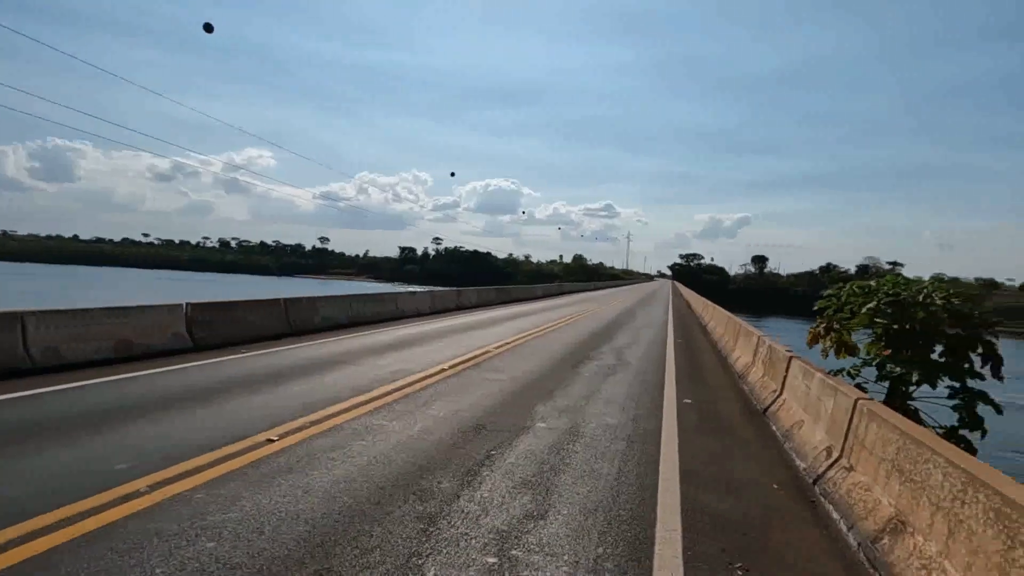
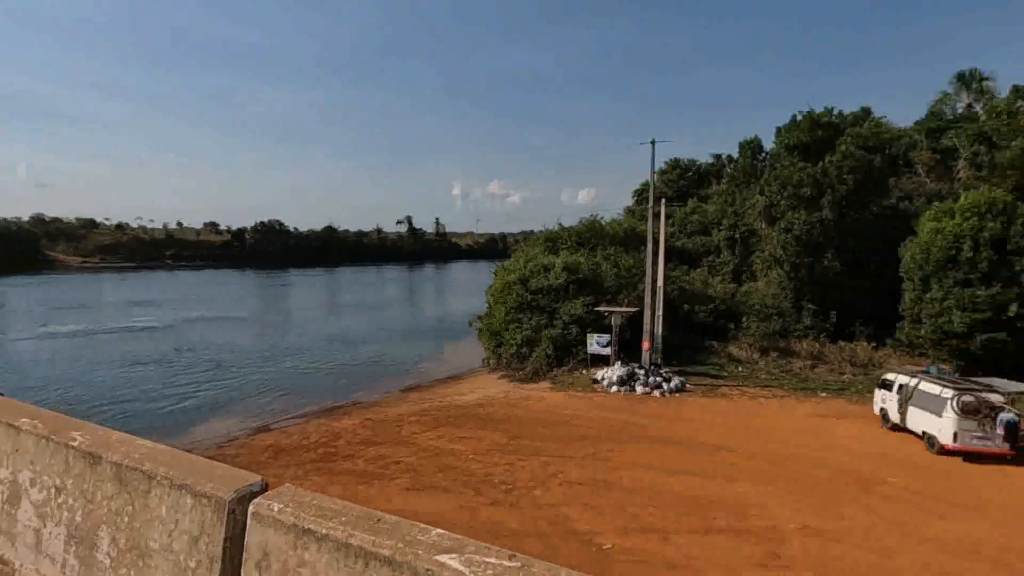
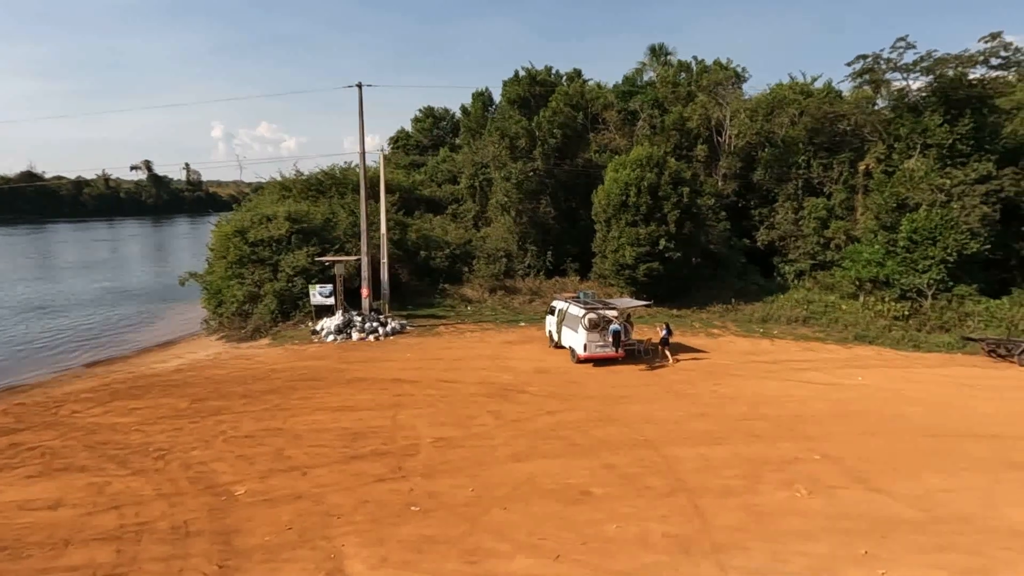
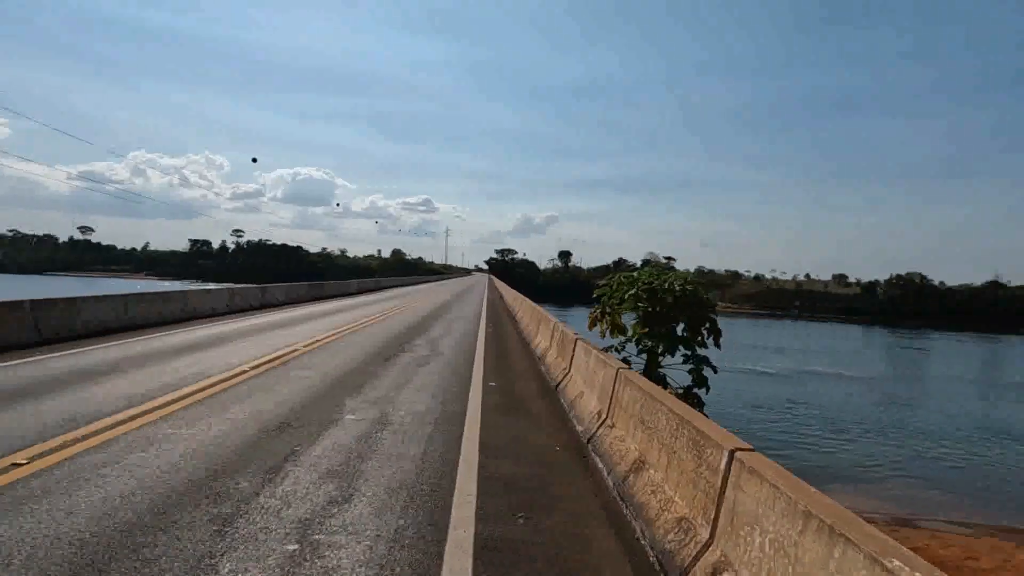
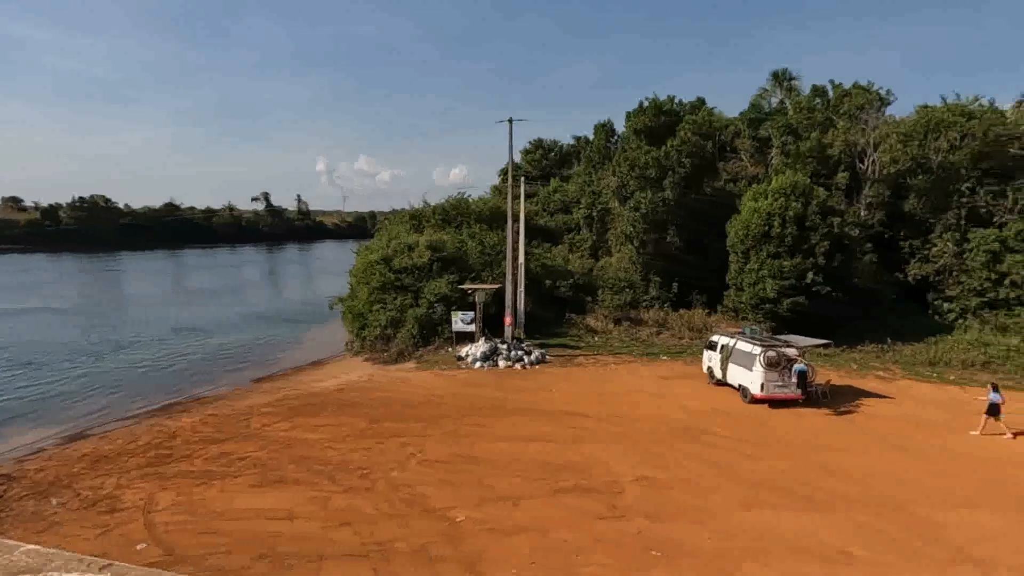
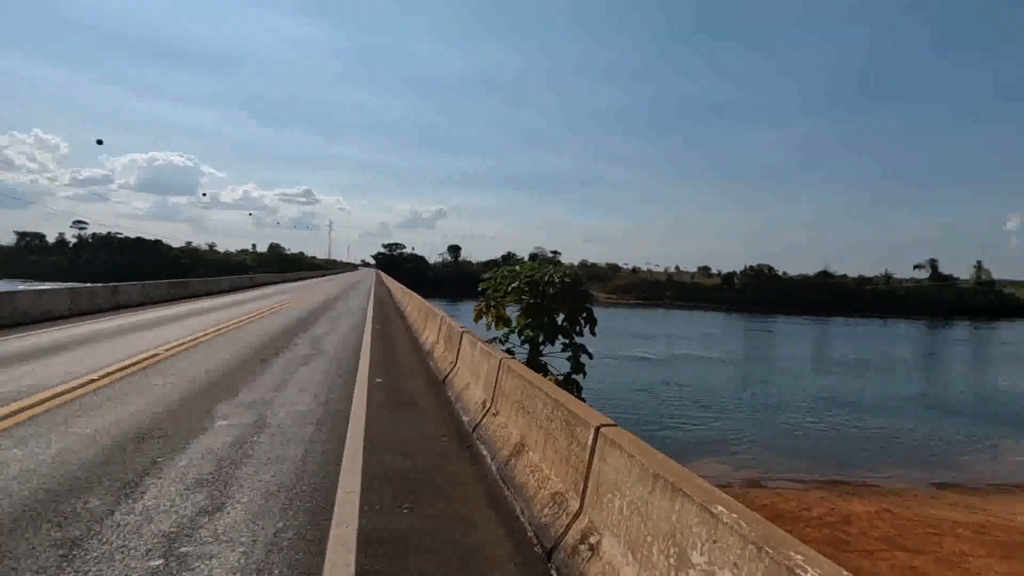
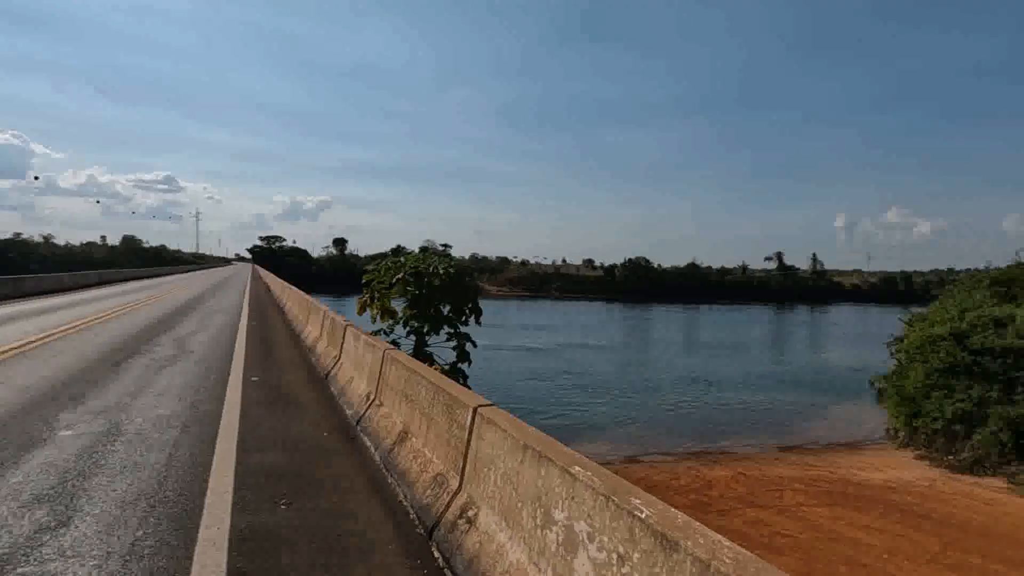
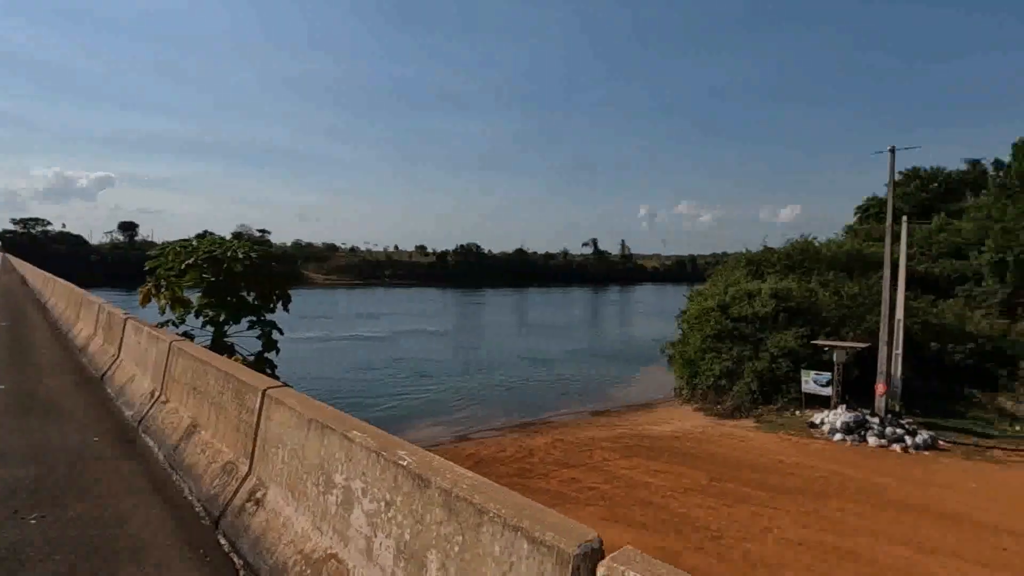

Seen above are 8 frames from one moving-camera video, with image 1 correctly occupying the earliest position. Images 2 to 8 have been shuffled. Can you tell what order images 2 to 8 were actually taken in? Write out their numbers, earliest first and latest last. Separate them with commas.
4, 6, 7, 8, 2, 5, 3
